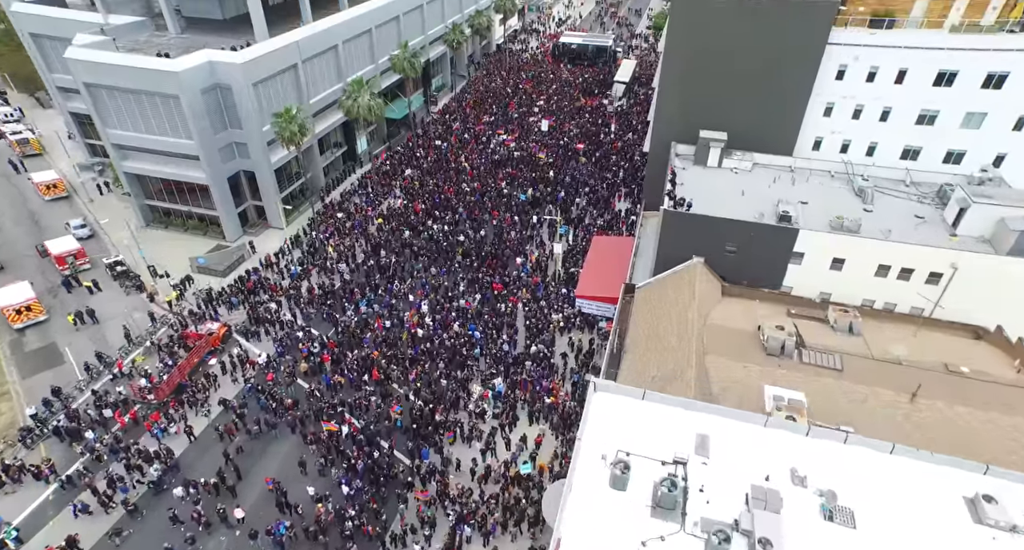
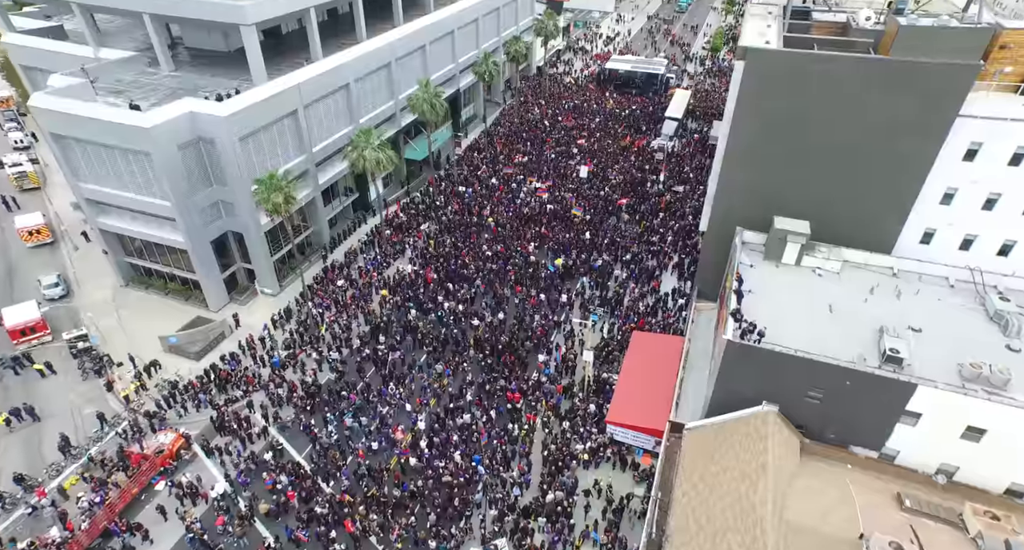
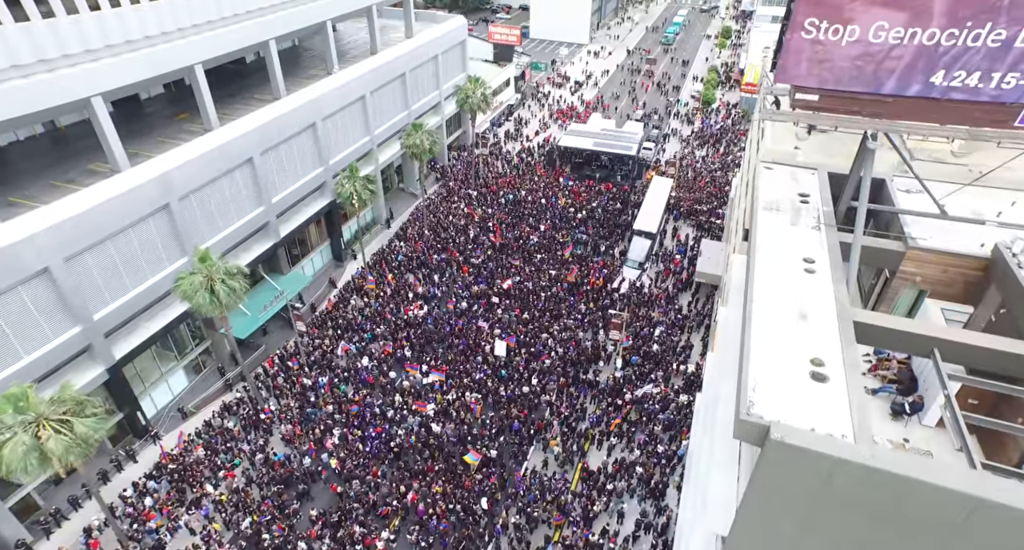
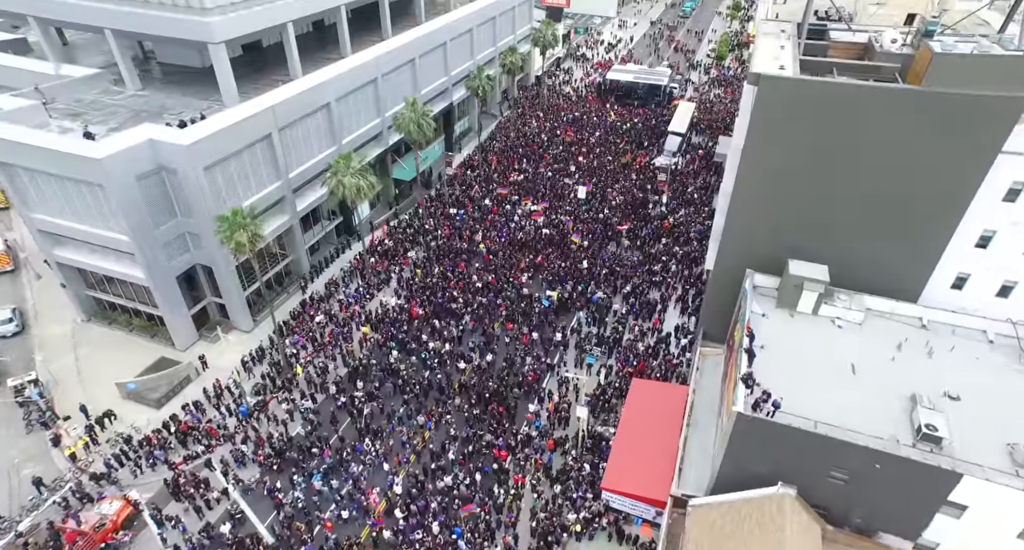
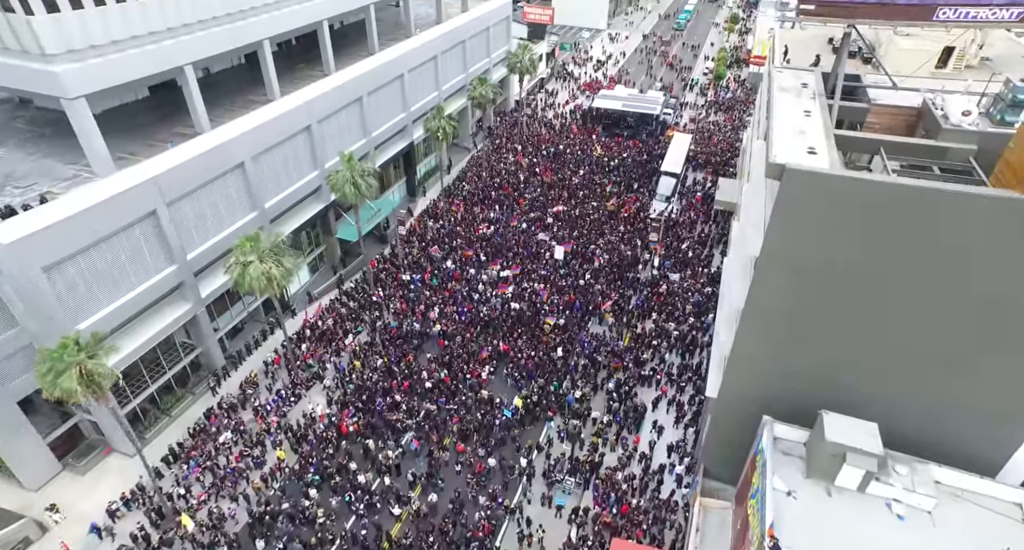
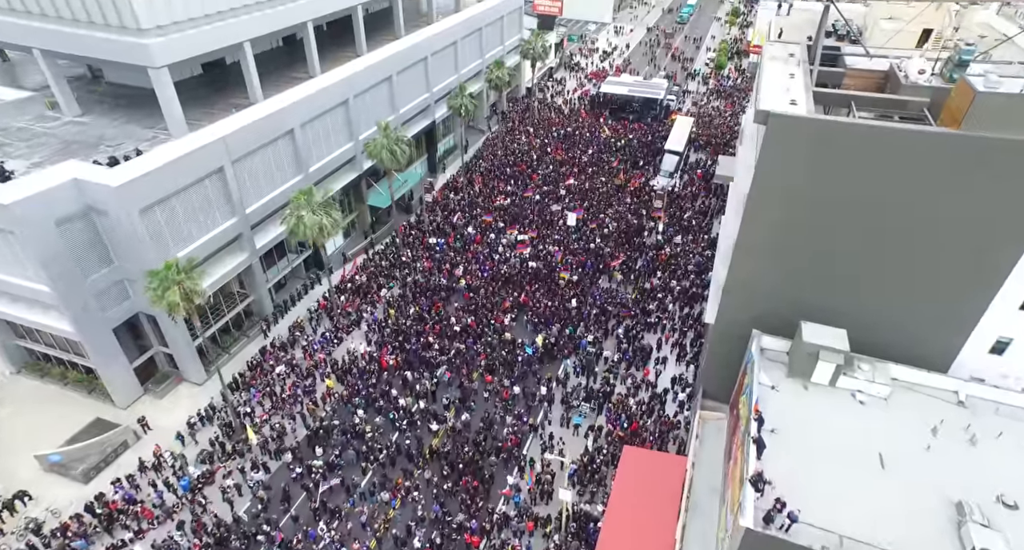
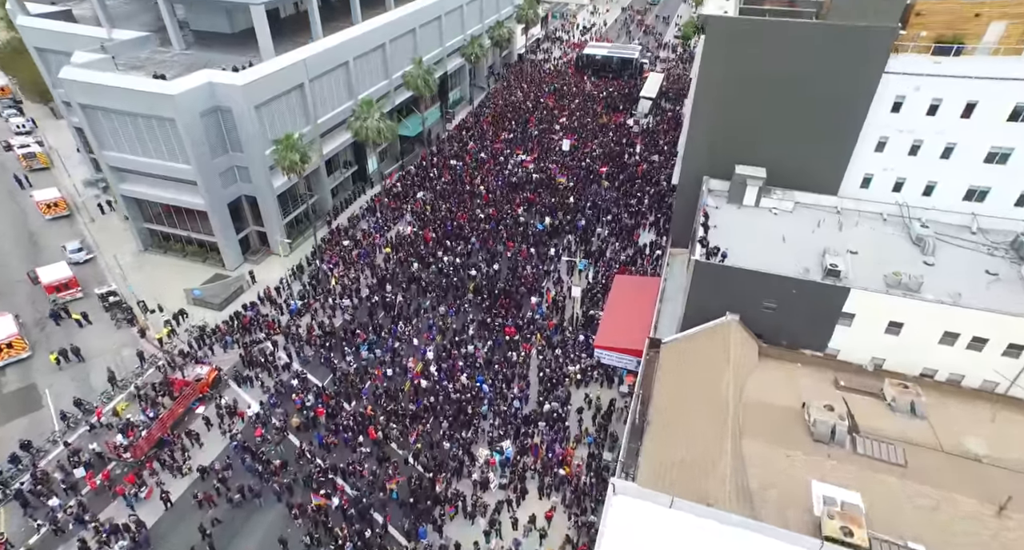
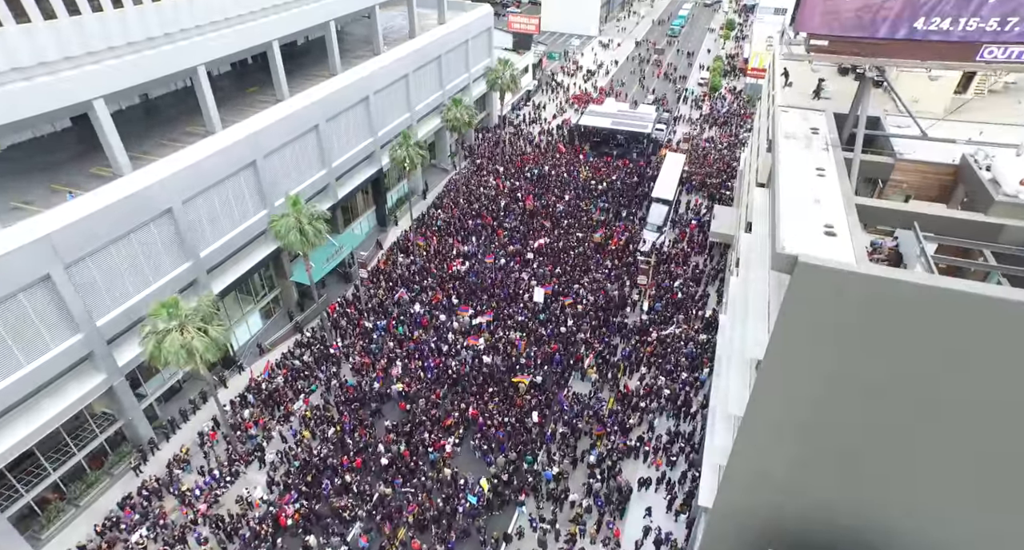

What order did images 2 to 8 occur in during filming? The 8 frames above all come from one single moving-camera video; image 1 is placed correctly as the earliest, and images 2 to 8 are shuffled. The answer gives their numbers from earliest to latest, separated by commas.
7, 2, 4, 6, 5, 8, 3
